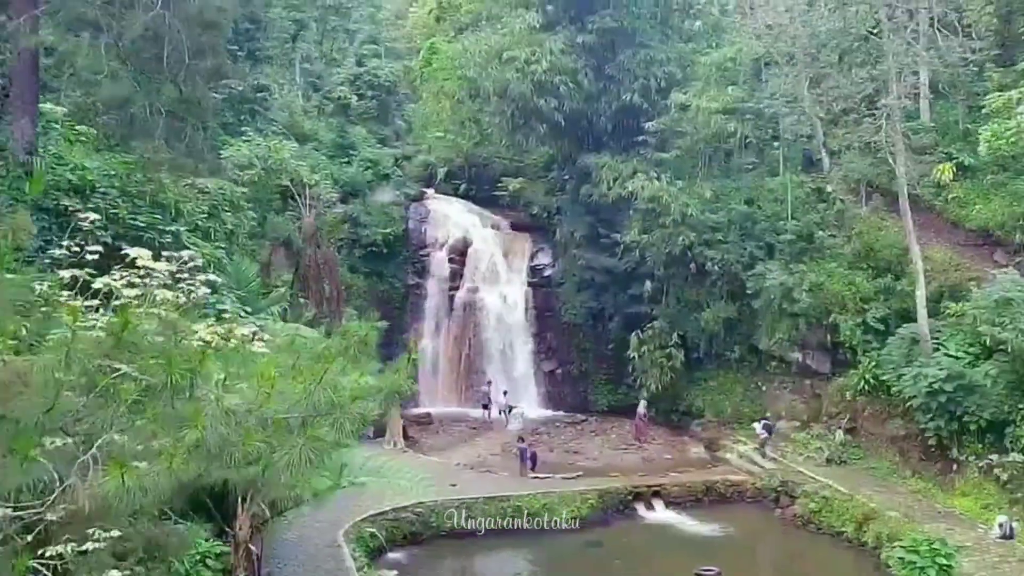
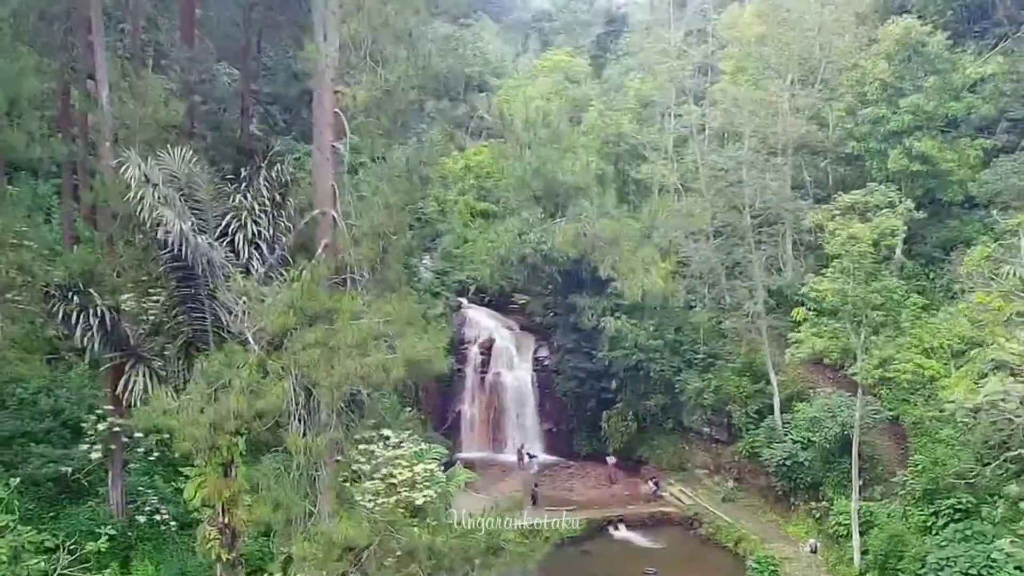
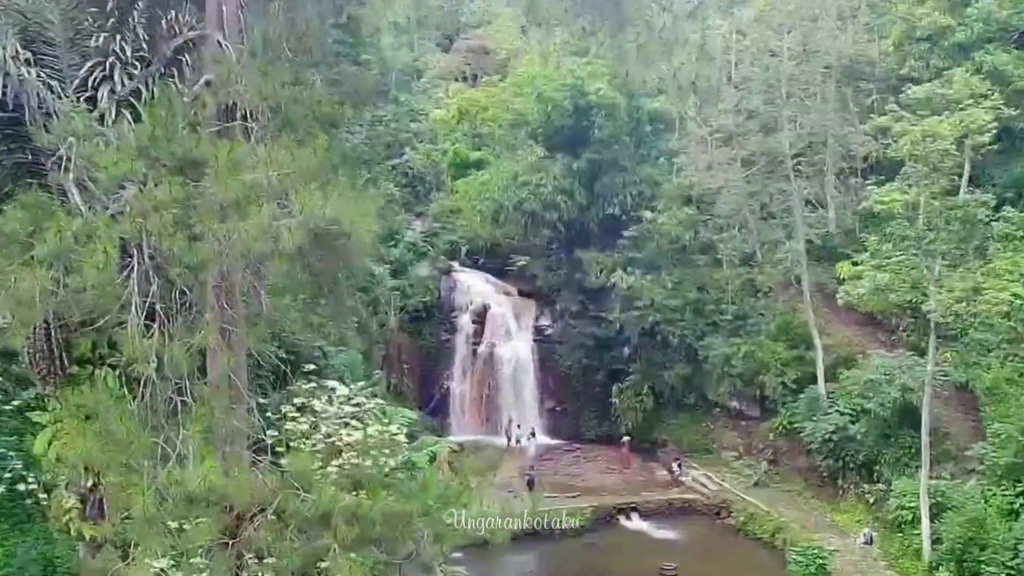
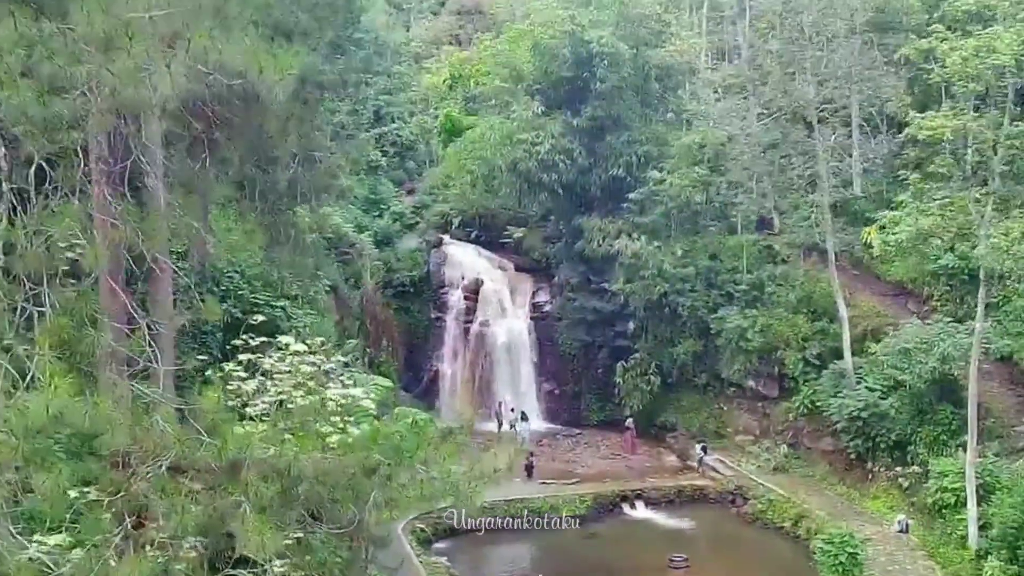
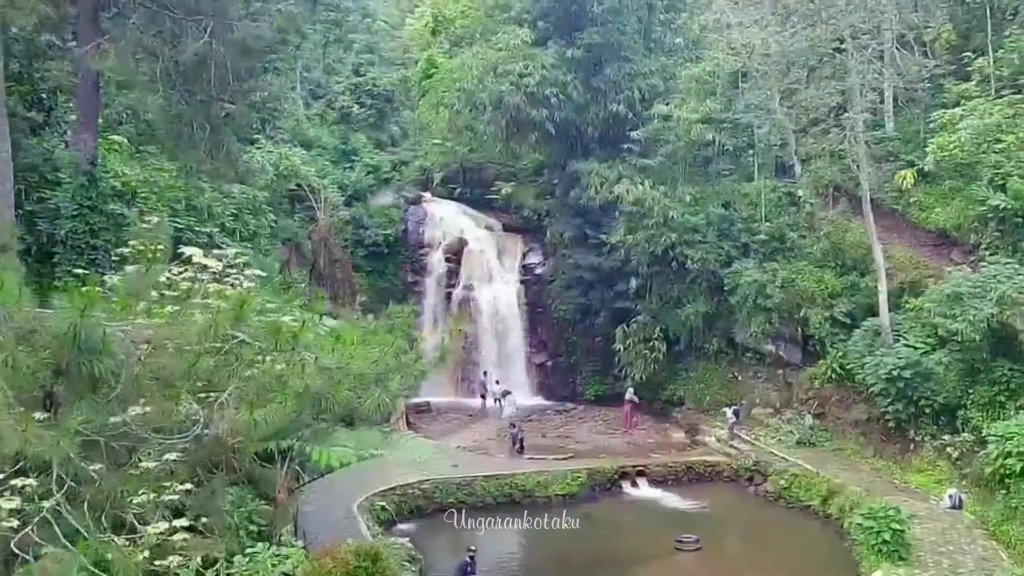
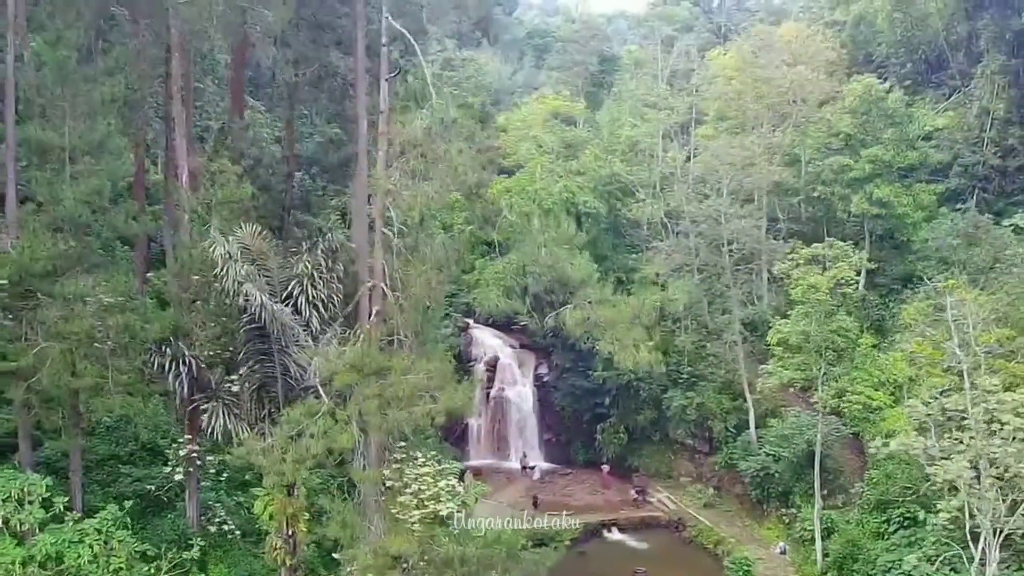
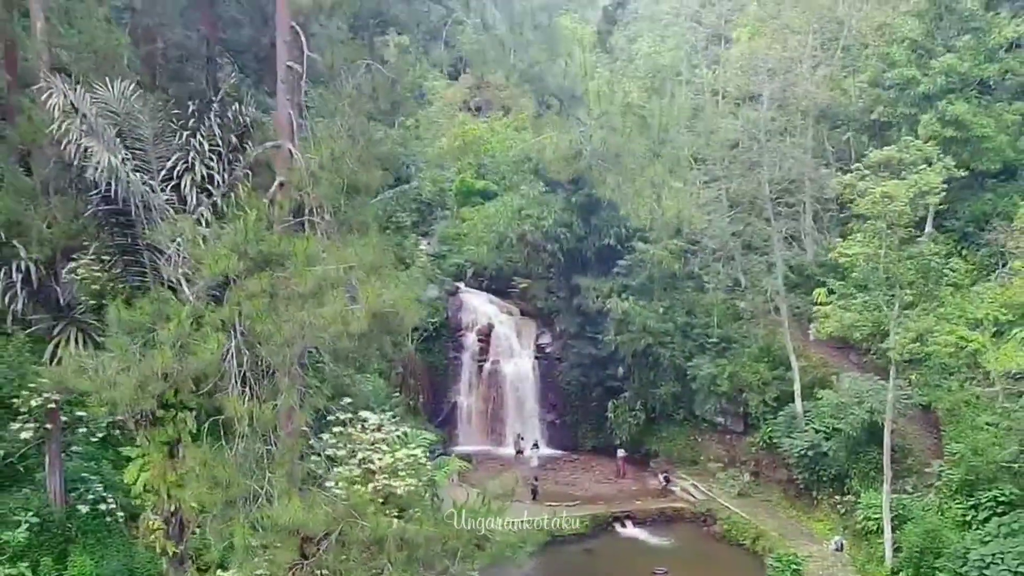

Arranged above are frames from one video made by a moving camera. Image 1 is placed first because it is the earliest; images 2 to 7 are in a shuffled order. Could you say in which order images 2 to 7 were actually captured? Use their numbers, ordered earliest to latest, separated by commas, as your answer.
5, 4, 3, 7, 2, 6
